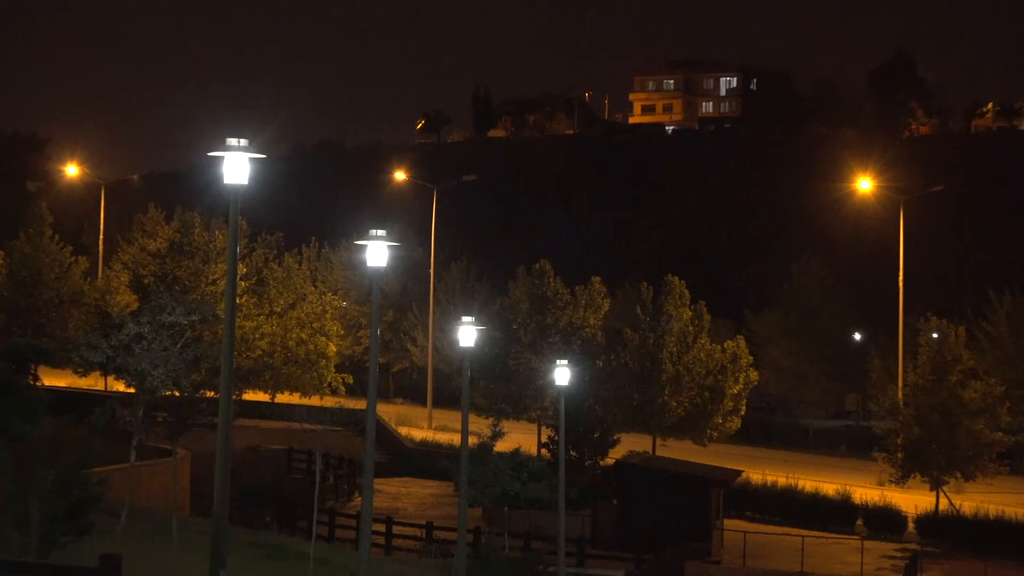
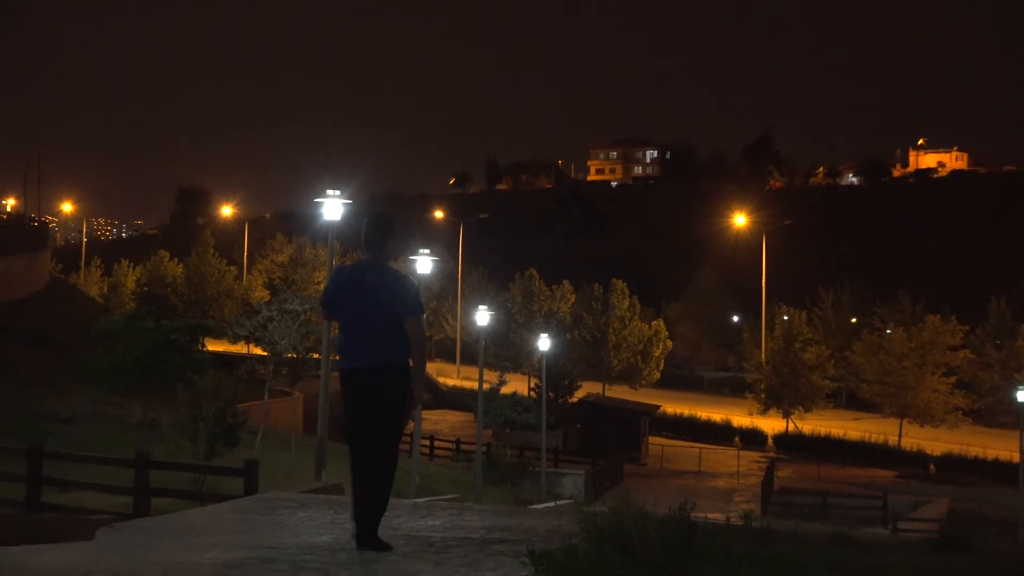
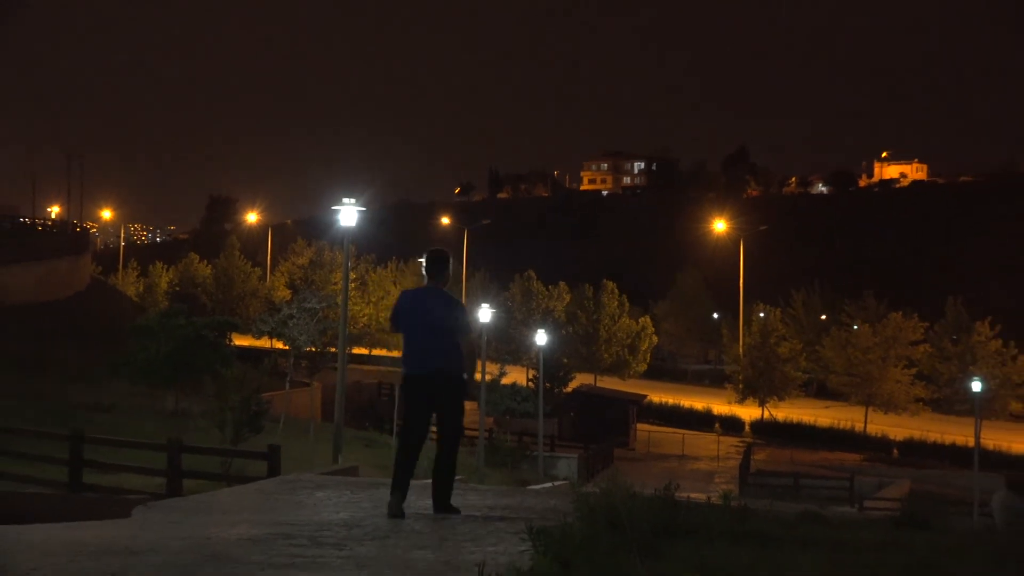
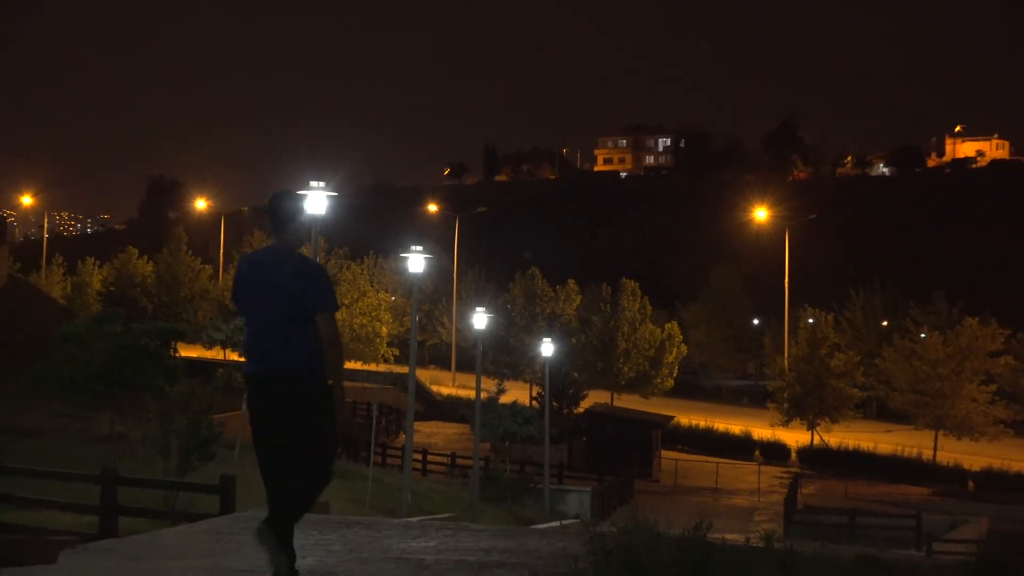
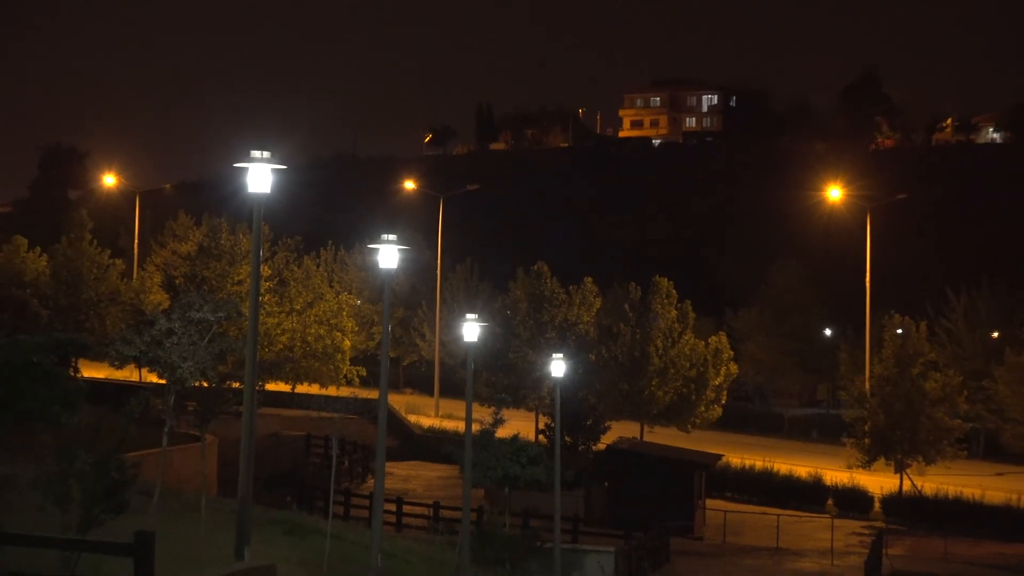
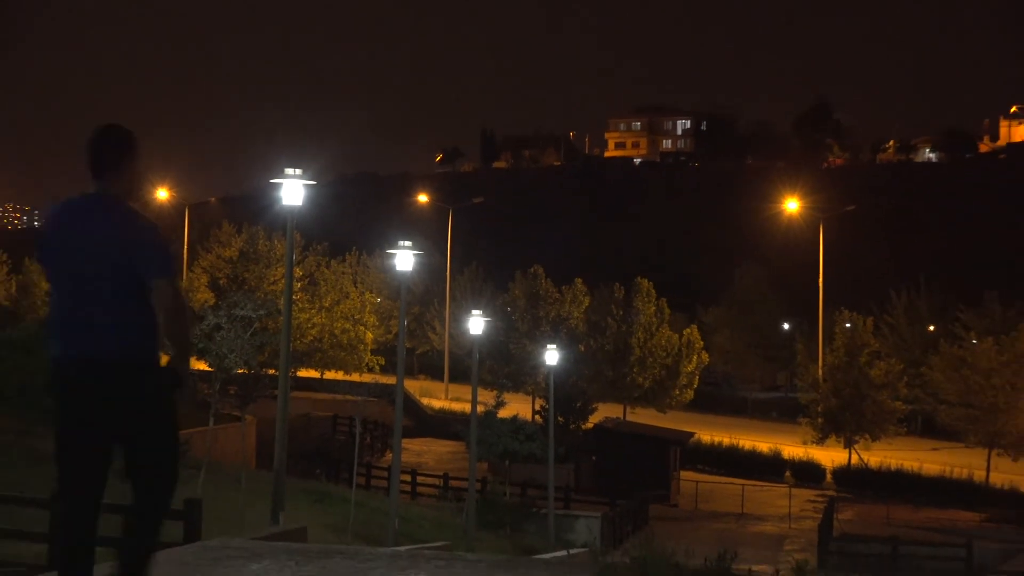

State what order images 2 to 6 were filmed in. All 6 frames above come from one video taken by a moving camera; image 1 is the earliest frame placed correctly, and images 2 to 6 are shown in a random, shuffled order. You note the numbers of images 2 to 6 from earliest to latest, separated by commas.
5, 6, 4, 2, 3
